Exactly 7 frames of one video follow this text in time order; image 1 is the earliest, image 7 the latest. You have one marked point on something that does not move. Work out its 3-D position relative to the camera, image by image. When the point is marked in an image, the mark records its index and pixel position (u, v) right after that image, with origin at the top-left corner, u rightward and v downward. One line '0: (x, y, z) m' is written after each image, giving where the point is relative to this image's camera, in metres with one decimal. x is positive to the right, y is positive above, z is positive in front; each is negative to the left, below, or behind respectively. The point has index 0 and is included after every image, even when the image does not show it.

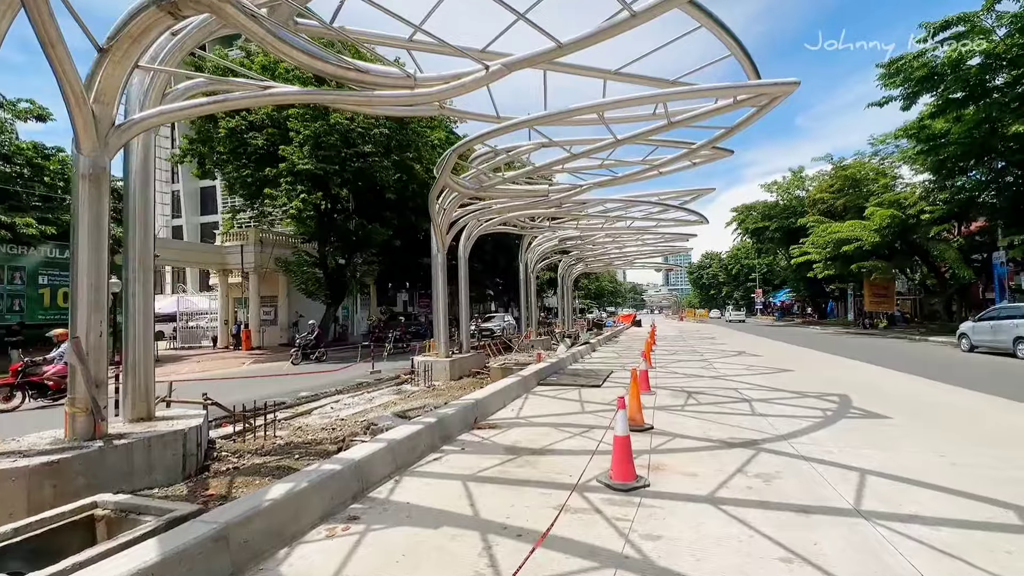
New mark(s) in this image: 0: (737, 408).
0: (+4.1, -2.2, +8.6) m
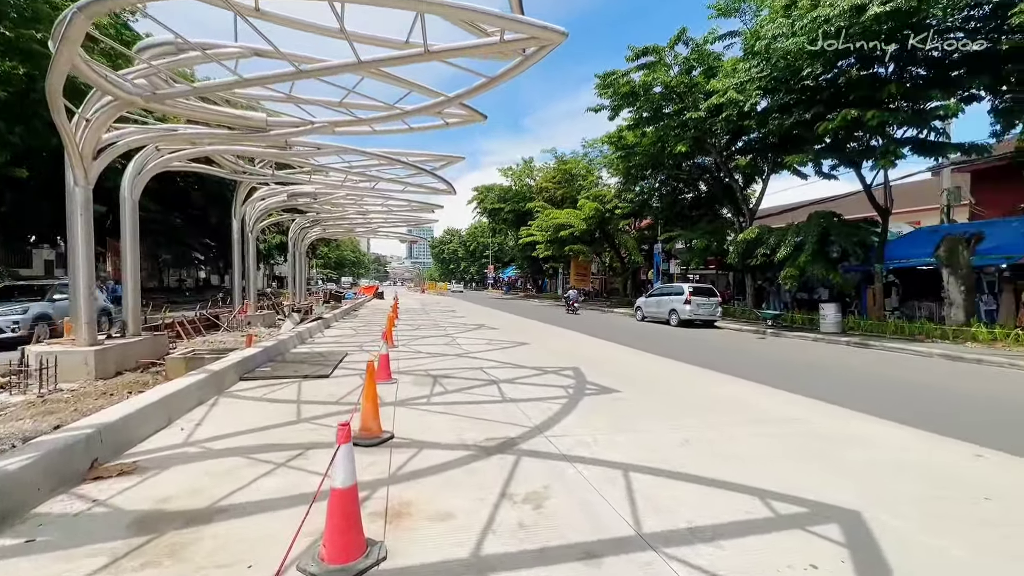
0: (-0.4, -1.8, +7.7) m
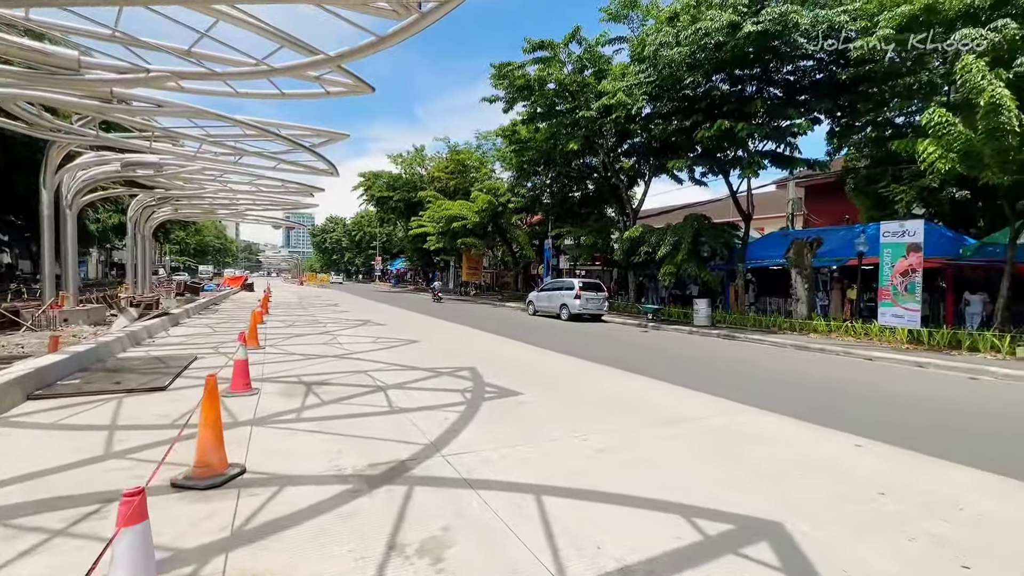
0: (-2.0, -1.7, +6.6) m
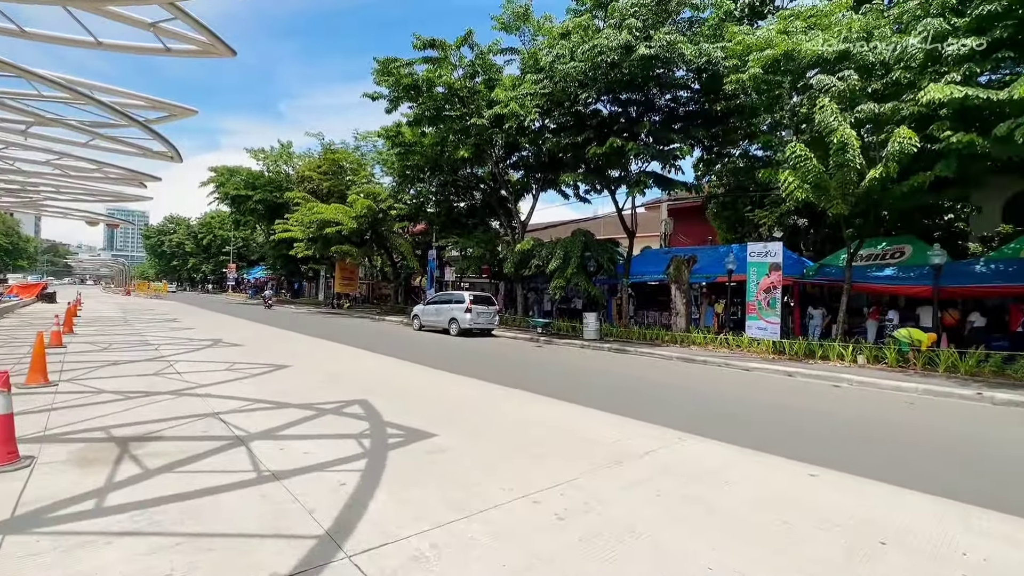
0: (-2.8, -1.8, +4.7) m
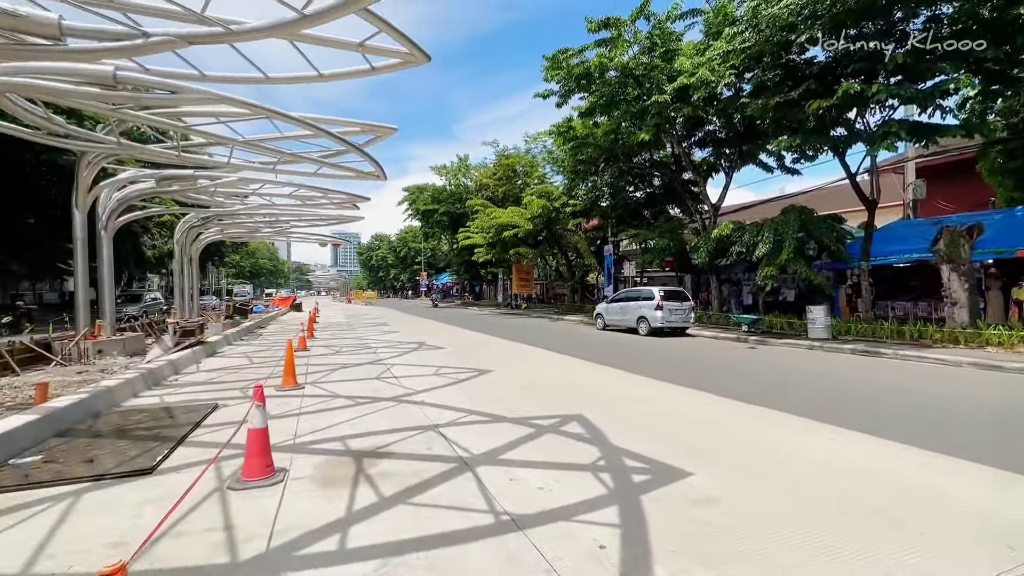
0: (-0.4, -1.9, +4.0) m
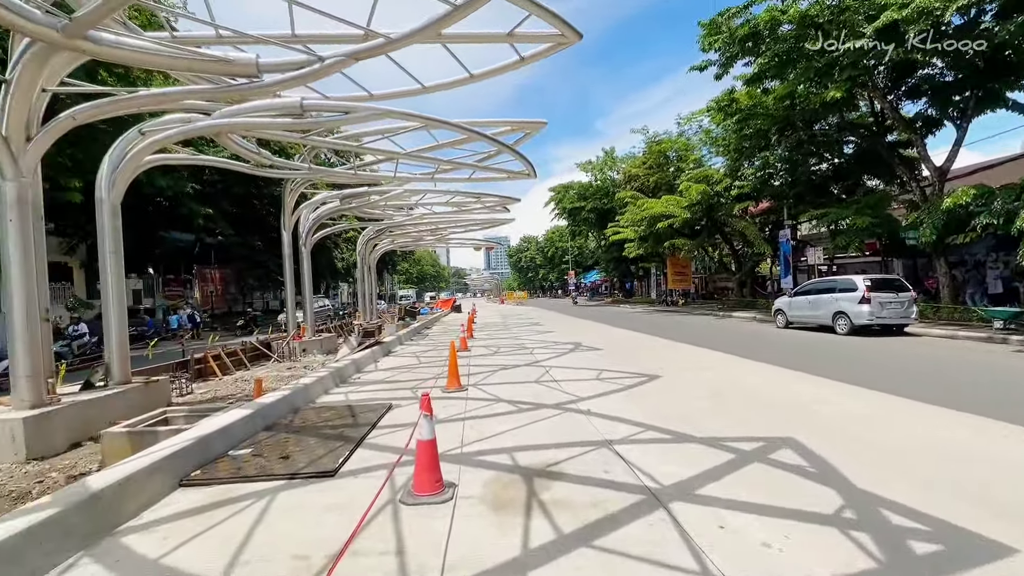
0: (+1.0, -1.8, +3.1) m
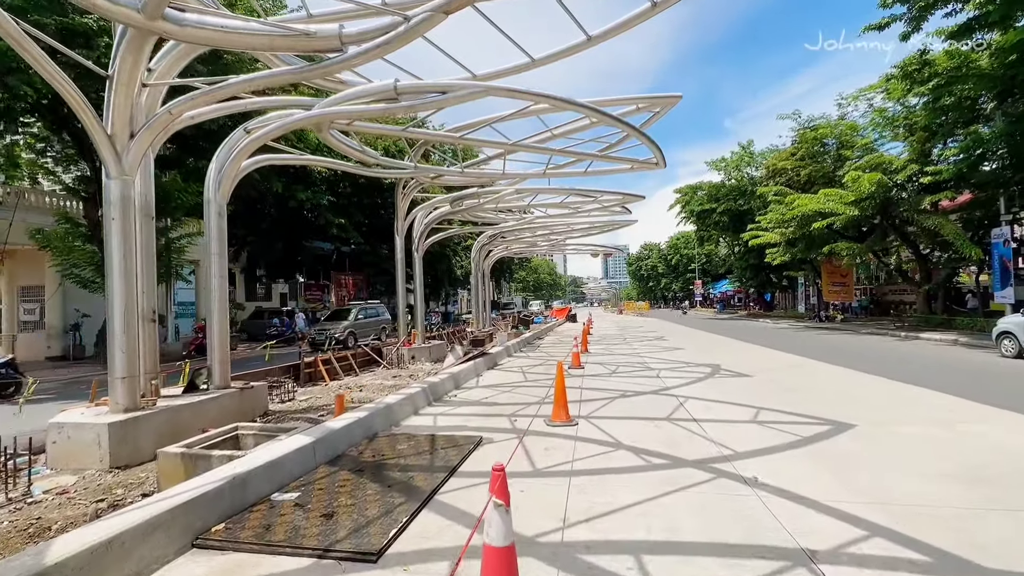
0: (+1.3, -1.8, +1.0) m
